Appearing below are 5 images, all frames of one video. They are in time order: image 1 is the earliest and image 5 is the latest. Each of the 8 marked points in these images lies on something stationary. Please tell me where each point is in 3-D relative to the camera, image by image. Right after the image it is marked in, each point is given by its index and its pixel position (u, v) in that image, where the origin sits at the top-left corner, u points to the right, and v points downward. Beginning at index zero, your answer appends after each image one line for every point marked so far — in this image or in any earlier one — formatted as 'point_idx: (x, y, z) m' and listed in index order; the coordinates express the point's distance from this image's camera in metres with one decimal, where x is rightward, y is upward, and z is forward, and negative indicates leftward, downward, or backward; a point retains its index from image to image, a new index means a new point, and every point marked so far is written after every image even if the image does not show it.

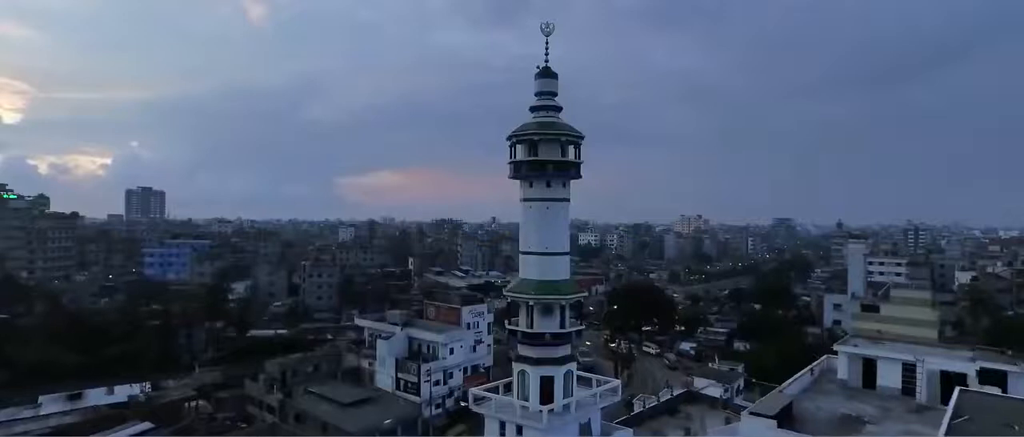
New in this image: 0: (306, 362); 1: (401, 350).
0: (-4.1, -2.9, +12.2) m
1: (-2.1, -2.5, +11.6) m
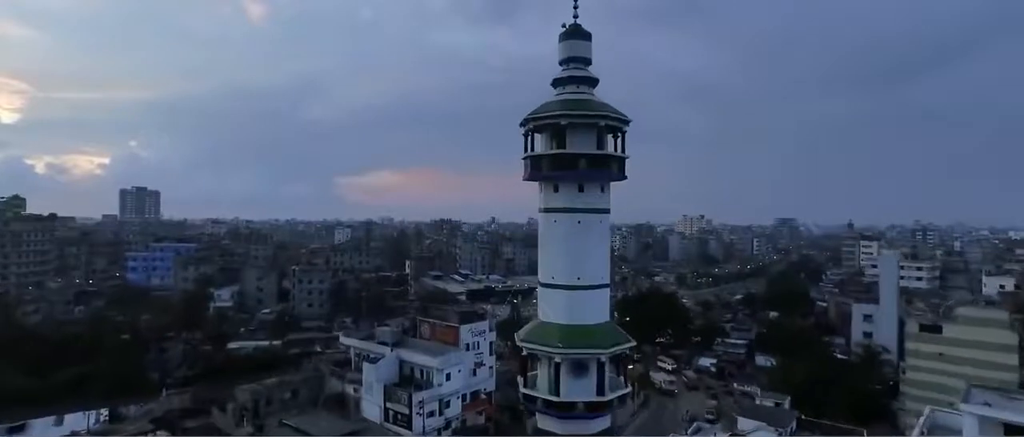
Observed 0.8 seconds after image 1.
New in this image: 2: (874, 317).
0: (-4.0, -3.0, +10.7) m
1: (-2.0, -2.6, +10.2) m
2: (+9.6, -2.6, +16.2) m
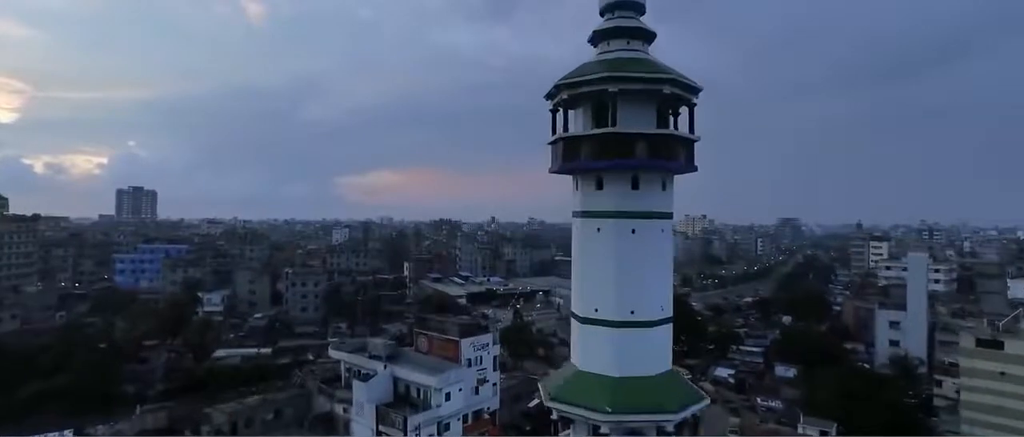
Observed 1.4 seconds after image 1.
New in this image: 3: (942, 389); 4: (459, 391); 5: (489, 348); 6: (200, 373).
0: (-3.9, -3.0, +9.7) m
1: (-1.9, -2.6, +9.2) m
2: (+9.7, -2.6, +15.2) m
3: (+9.0, -3.6, +12.7) m
4: (-0.8, -2.6, +9.1) m
5: (-0.4, -2.1, +10.0) m
6: (-6.9, -3.4, +13.4) m
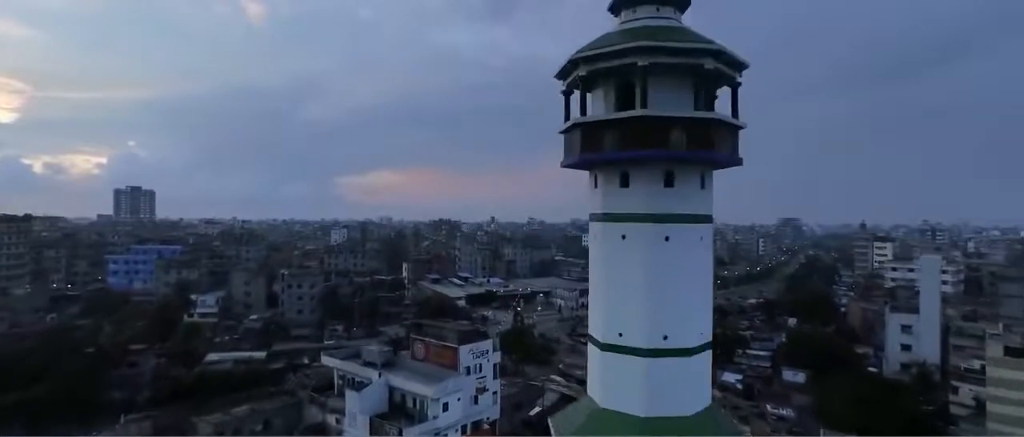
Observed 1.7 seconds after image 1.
0: (-3.9, -3.0, +9.3) m
1: (-1.9, -2.6, +8.7) m
2: (+9.8, -2.6, +14.8) m
3: (+9.0, -3.6, +12.3) m
4: (-0.8, -2.6, +8.7) m
5: (-0.4, -2.1, +9.5) m
6: (-6.9, -3.4, +12.9) m
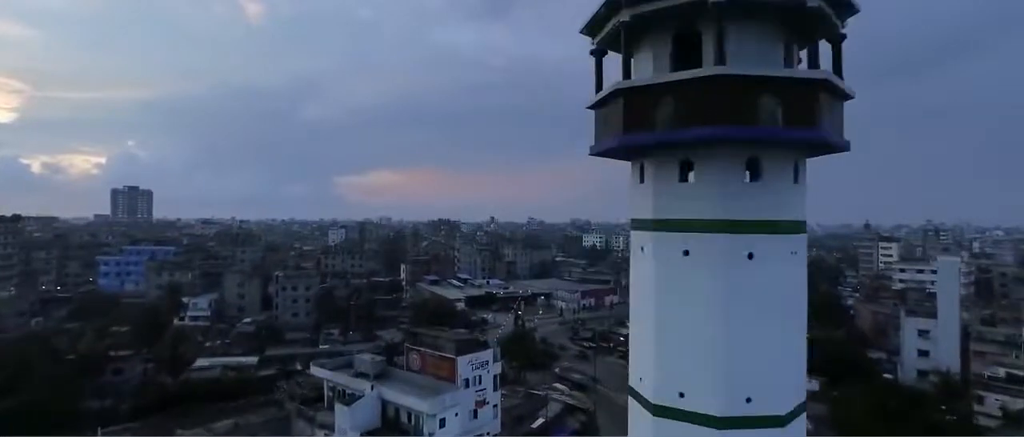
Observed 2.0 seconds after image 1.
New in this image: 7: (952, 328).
0: (-3.9, -3.0, +8.7) m
1: (-1.9, -2.7, +8.1) m
2: (+9.8, -2.7, +14.2) m
3: (+9.0, -3.6, +11.7) m
4: (-0.8, -2.6, +8.1) m
5: (-0.3, -2.1, +8.9) m
6: (-6.8, -3.4, +12.3) m
7: (+10.0, -2.5, +13.9) m
